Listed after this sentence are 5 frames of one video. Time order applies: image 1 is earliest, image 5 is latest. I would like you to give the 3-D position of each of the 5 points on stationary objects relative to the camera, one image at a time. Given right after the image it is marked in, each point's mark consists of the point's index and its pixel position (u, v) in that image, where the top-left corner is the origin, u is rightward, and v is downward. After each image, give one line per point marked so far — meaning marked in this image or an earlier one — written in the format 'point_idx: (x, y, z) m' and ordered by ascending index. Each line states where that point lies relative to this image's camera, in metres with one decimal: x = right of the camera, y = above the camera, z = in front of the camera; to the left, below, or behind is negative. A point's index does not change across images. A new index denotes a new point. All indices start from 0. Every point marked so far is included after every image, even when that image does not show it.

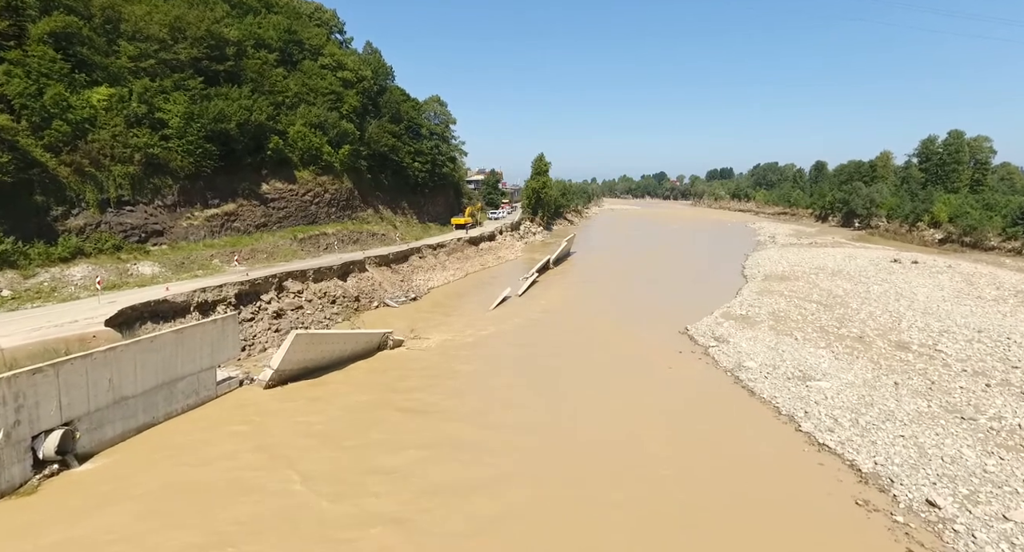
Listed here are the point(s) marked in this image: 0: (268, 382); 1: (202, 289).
0: (-7.2, -3.2, +14.2) m
1: (-11.3, -0.5, +17.5) m
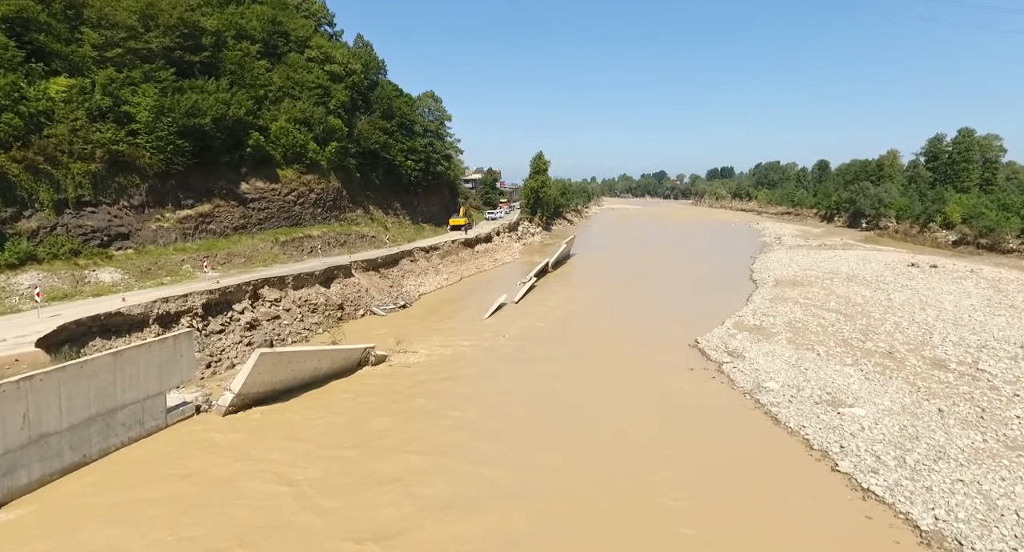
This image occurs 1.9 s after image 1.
0: (-7.4, -3.5, +12.6) m
1: (-11.5, -0.8, +15.8) m
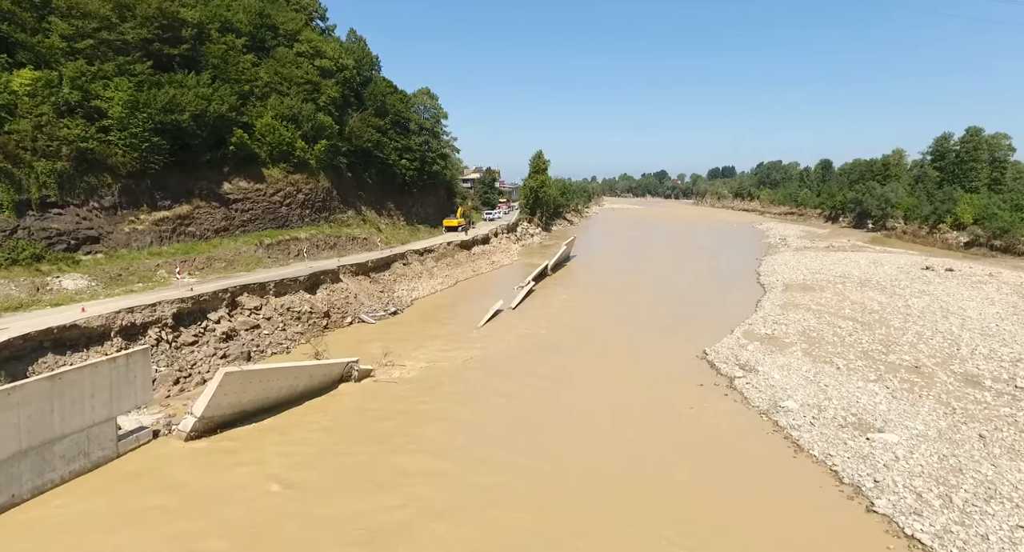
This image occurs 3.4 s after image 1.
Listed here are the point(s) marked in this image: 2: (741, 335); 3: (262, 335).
0: (-7.6, -3.7, +11.3) m
1: (-11.6, -1.0, +14.6) m
2: (+9.4, -2.4, +19.8) m
3: (-9.3, -2.2, +17.9) m
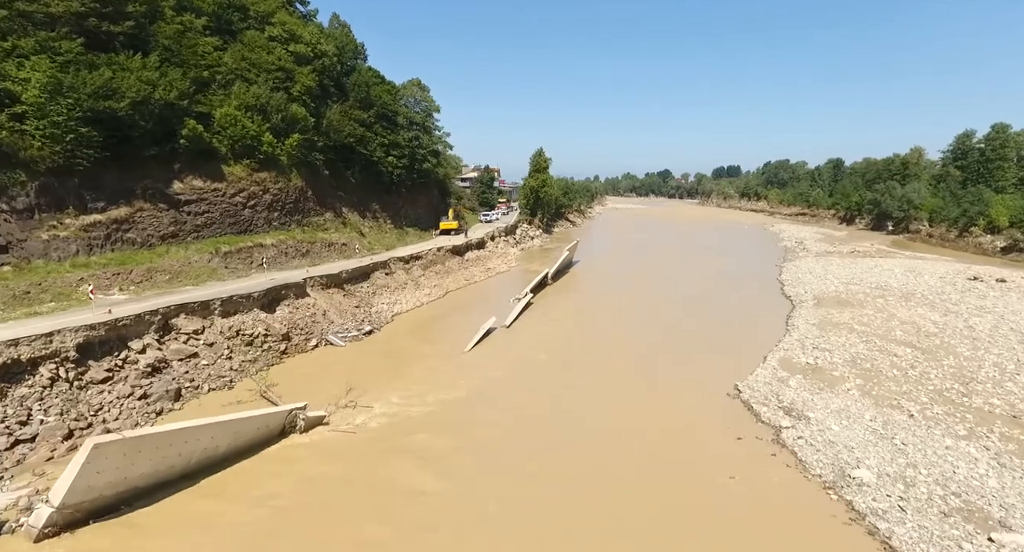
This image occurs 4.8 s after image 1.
0: (-7.9, -4.3, +8.2) m
1: (-11.9, -1.6, +11.5) m
2: (+9.1, -3.0, +16.5) m
3: (-9.5, -2.7, +14.7) m
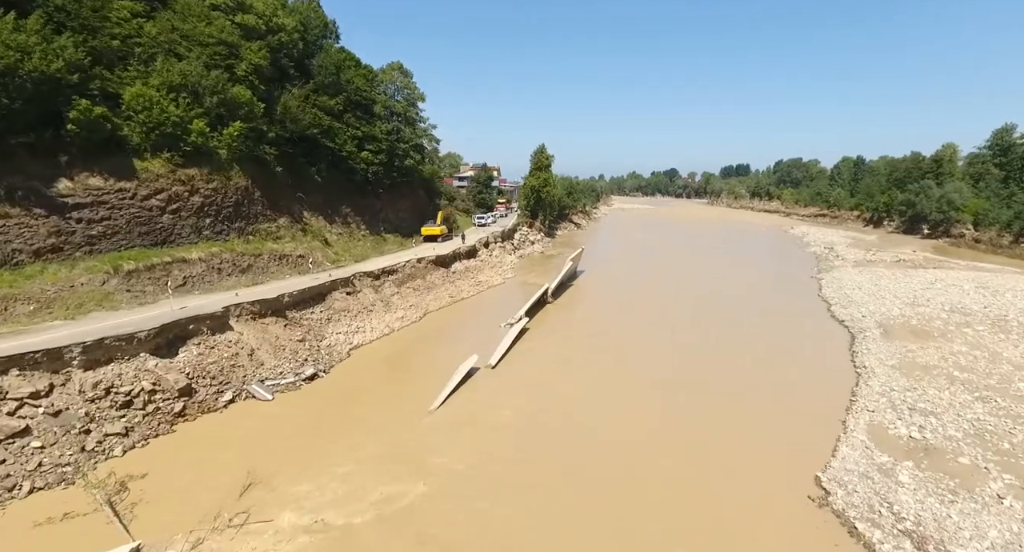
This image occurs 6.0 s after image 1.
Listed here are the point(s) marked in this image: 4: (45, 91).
0: (-8.5, -5.2, +3.4) m
1: (-12.4, -2.4, +6.8) m
2: (+8.6, -3.9, +11.6) m
3: (-10.0, -3.6, +10.0) m
4: (-15.1, +6.0, +15.8) m
